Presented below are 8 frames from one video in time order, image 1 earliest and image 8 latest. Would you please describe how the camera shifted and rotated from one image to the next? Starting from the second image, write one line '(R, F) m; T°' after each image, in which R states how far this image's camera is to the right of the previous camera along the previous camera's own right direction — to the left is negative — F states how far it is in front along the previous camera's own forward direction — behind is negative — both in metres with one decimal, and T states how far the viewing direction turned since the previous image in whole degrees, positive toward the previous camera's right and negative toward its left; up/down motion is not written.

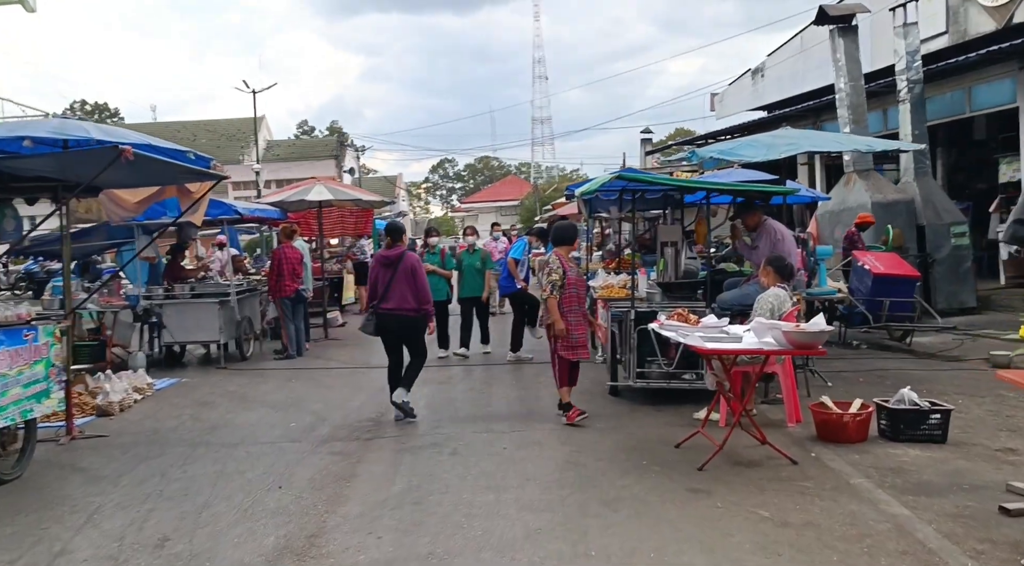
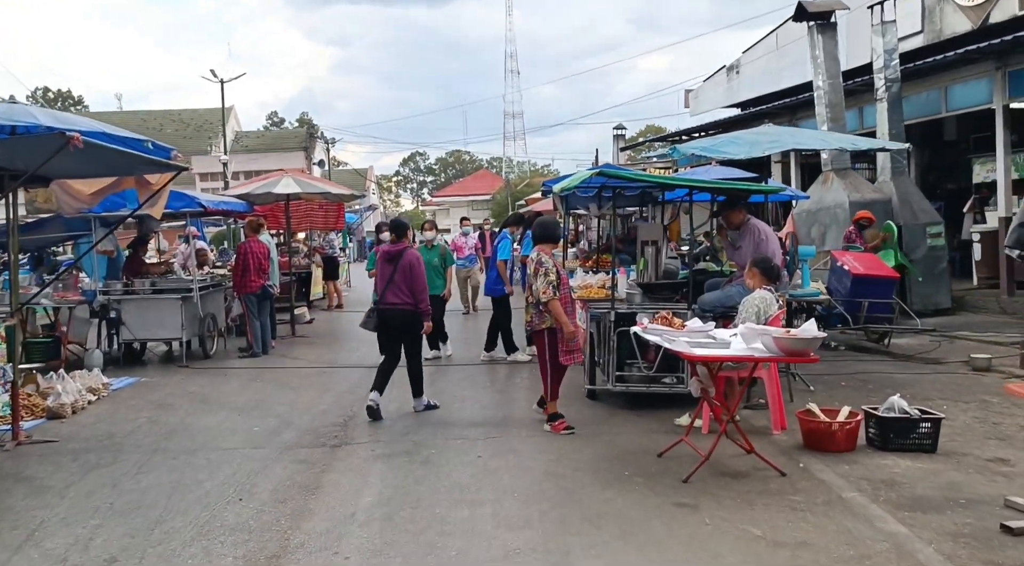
(0.0, +0.3) m; +2°
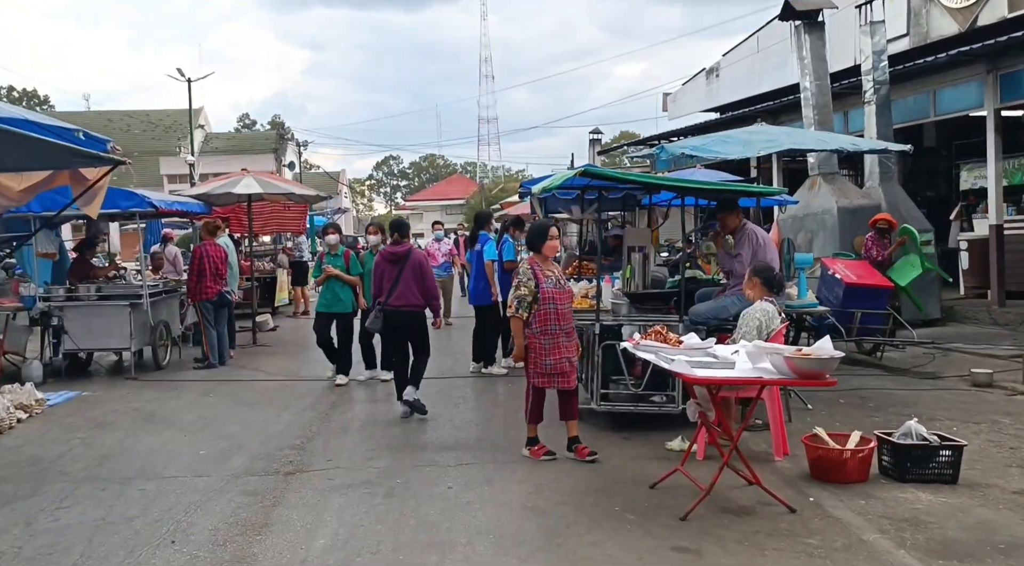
(0.0, +0.6) m; +2°
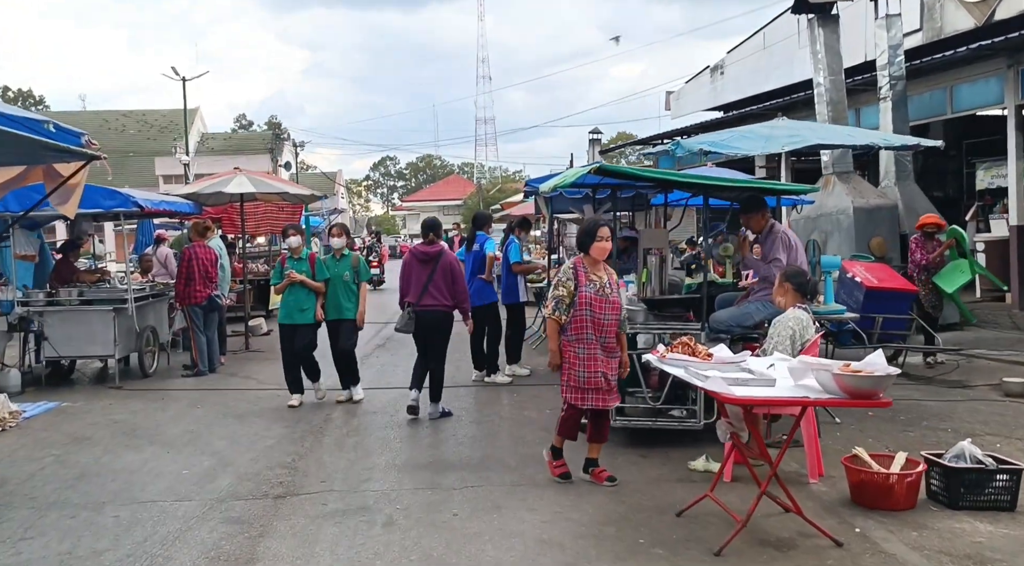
(-0.1, +0.5) m; 0°
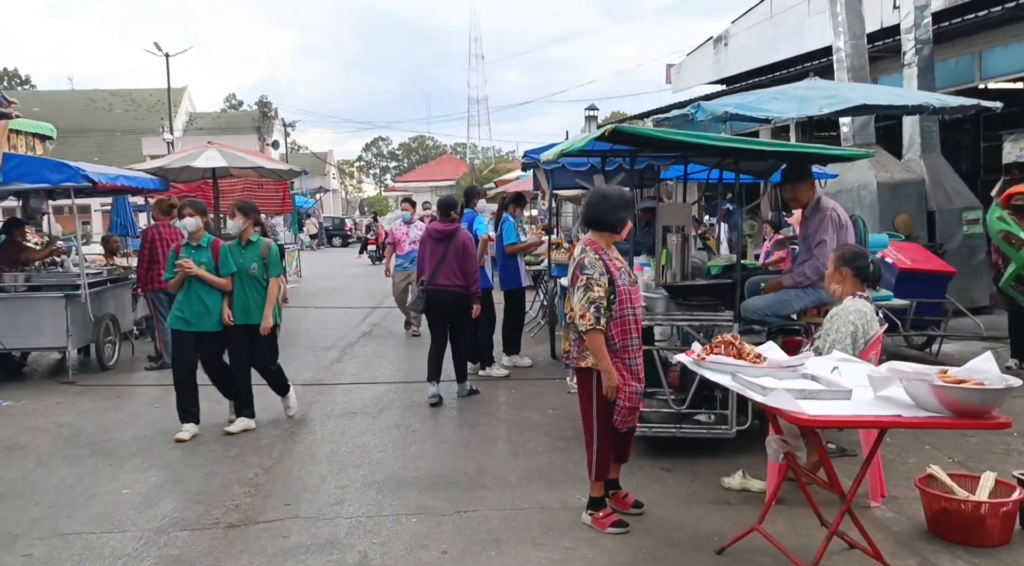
(0.0, +0.9) m; 0°
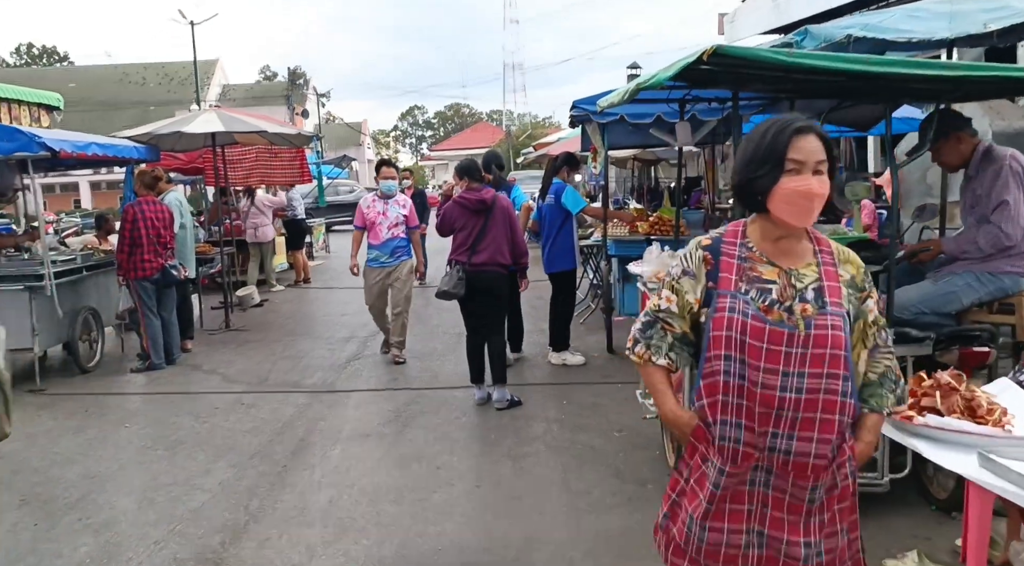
(-0.1, +1.4) m; -3°
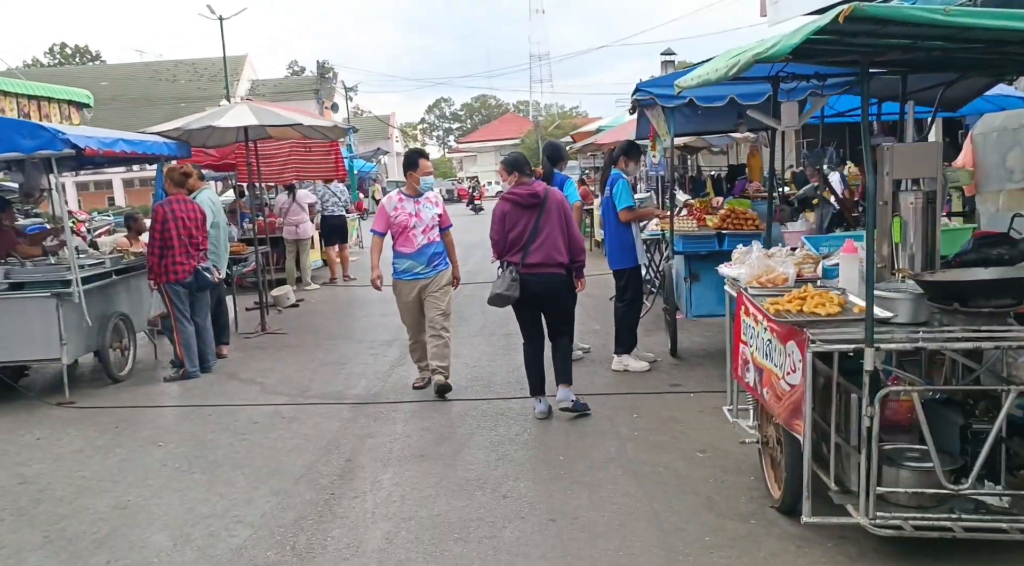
(-0.2, +0.5) m; -2°
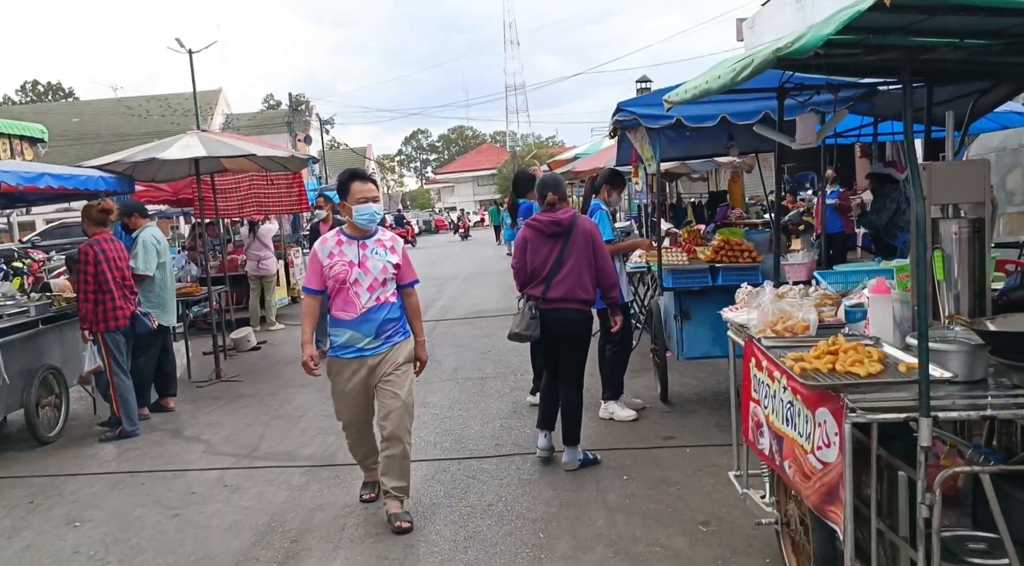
(+0.1, +0.6) m; +1°
